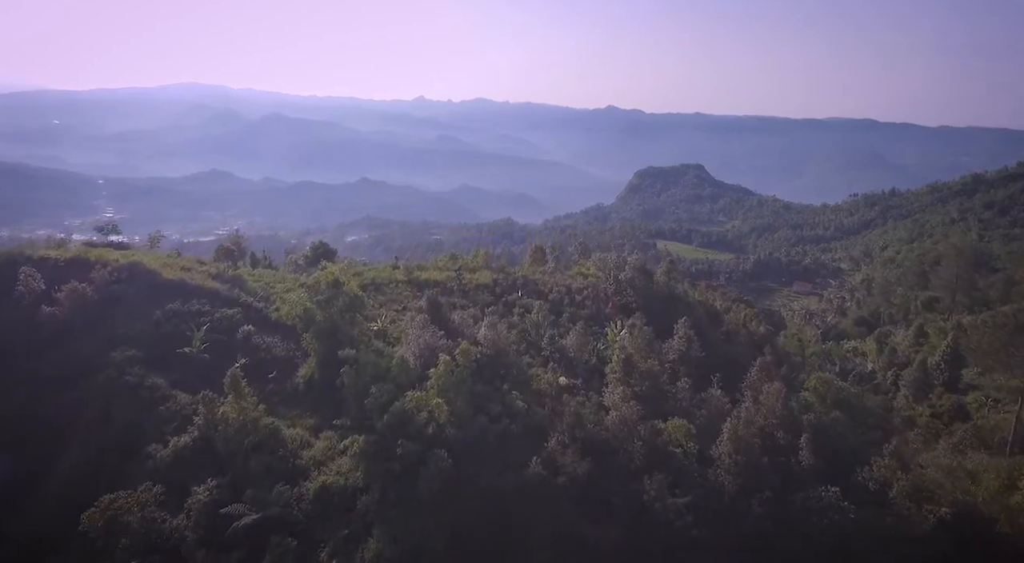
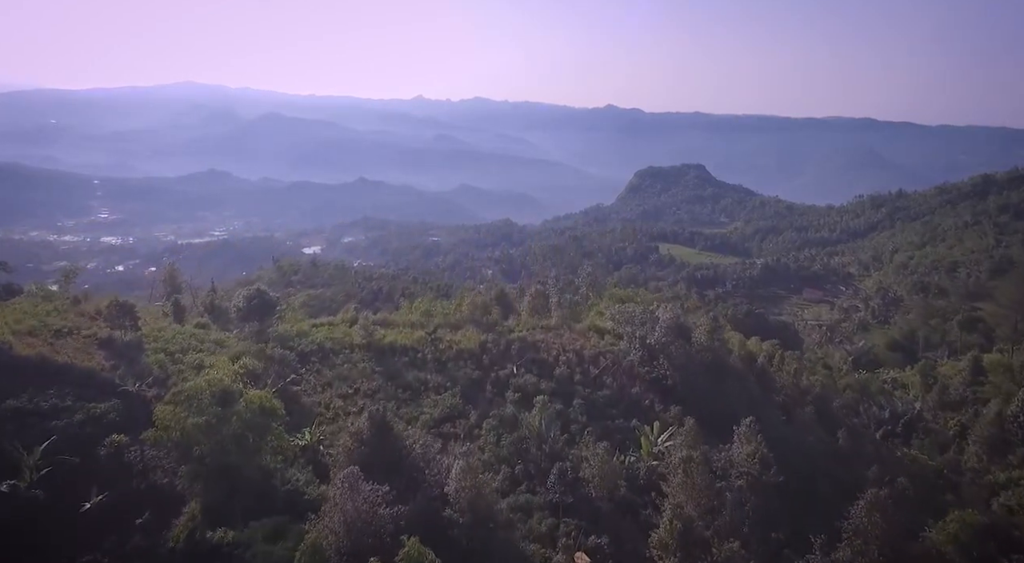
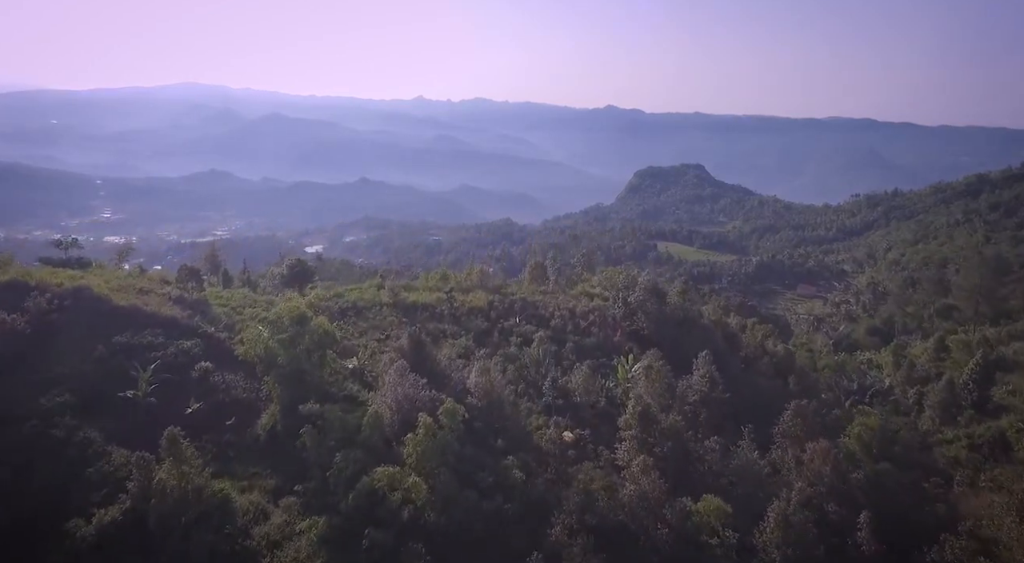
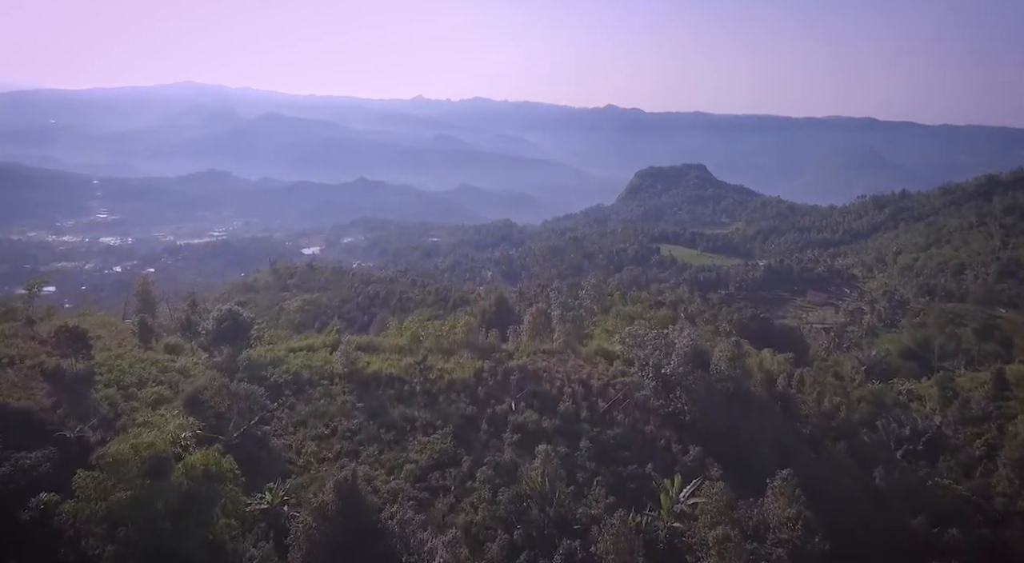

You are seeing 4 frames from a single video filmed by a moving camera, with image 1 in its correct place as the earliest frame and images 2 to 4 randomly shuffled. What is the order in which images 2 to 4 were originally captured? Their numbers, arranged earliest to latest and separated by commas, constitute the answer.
3, 2, 4
